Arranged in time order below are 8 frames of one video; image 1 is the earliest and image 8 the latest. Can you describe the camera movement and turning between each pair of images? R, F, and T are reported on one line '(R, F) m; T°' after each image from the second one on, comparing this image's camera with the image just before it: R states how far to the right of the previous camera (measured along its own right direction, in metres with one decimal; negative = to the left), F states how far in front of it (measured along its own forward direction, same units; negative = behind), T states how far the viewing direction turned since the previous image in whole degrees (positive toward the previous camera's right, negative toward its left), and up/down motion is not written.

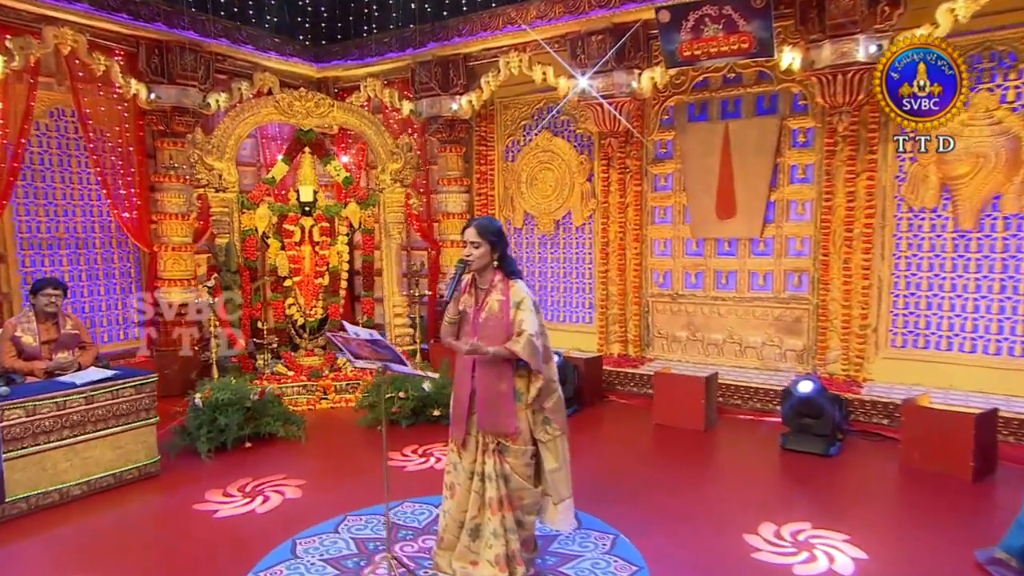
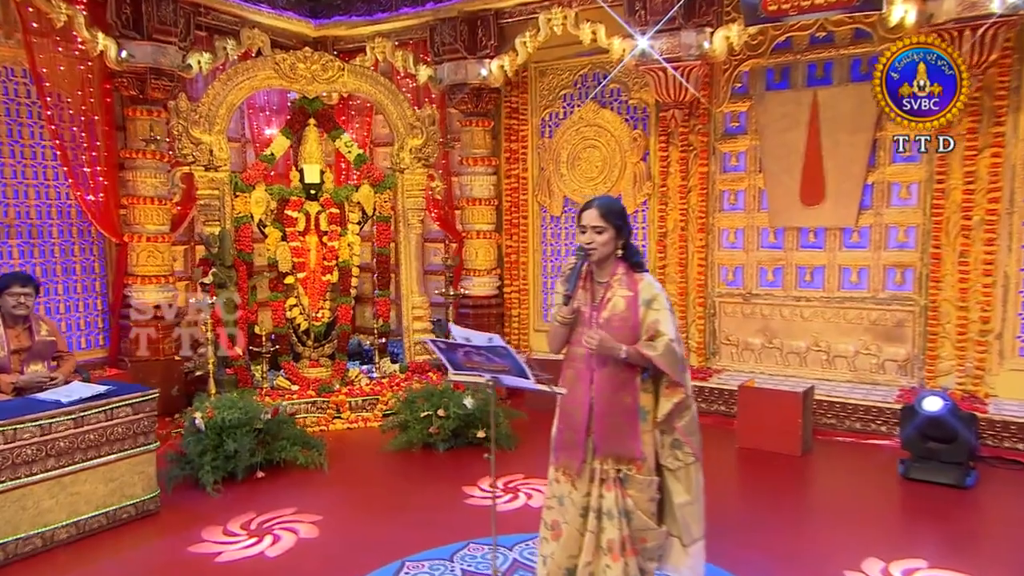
(-0.5, +1.0) m; +3°
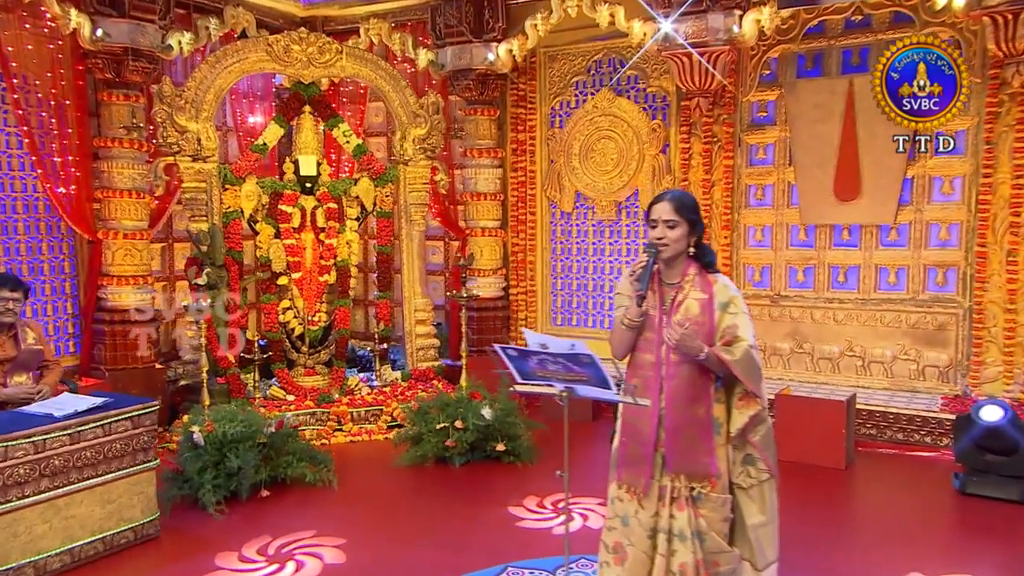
(-0.3, +0.4) m; +2°
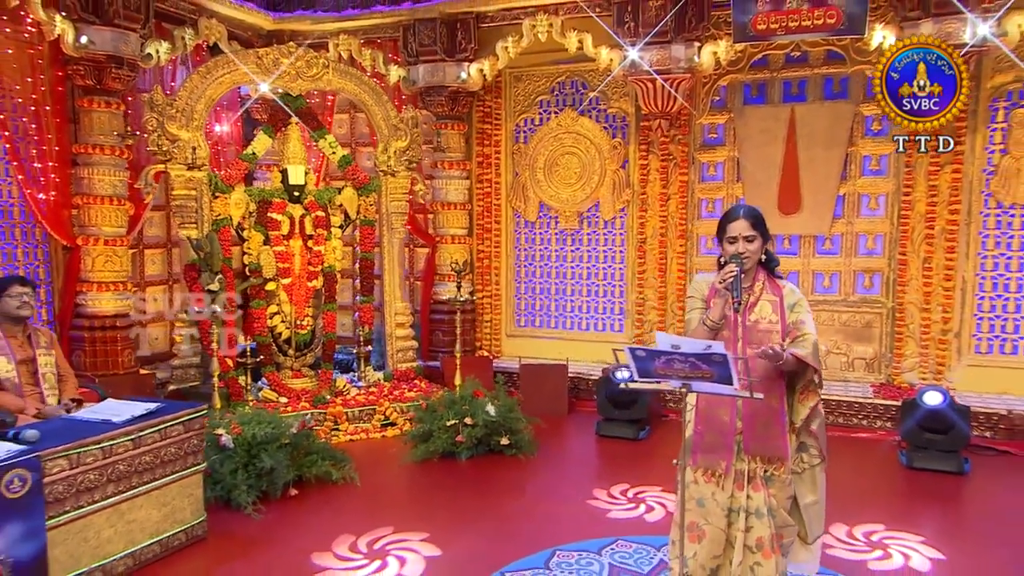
(-0.7, -0.3) m; +9°
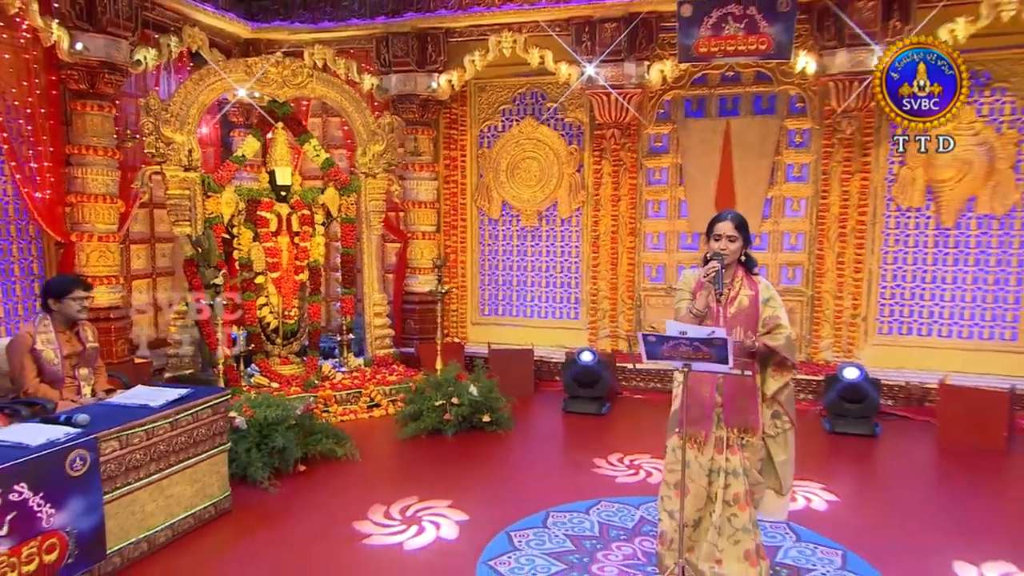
(-0.5, -0.6) m; +6°
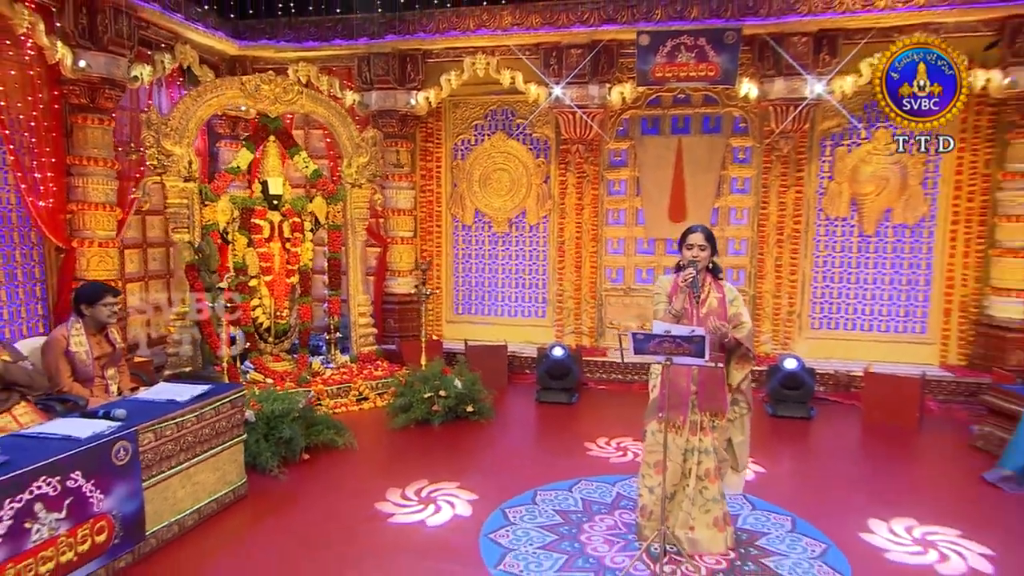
(-0.4, -0.6) m; +5°
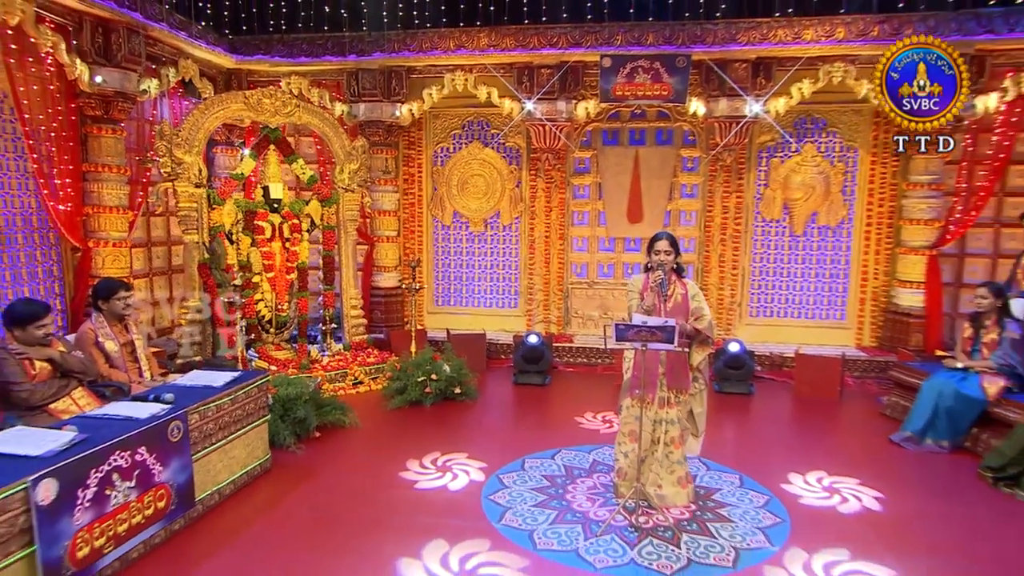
(-0.4, -0.8) m; +5°
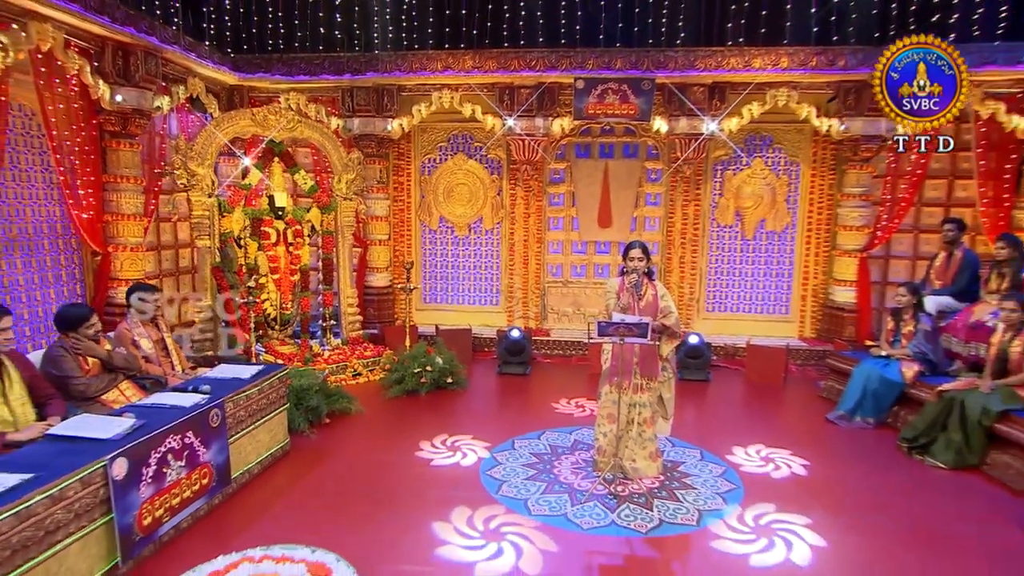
(-0.3, -0.8) m; +3°
